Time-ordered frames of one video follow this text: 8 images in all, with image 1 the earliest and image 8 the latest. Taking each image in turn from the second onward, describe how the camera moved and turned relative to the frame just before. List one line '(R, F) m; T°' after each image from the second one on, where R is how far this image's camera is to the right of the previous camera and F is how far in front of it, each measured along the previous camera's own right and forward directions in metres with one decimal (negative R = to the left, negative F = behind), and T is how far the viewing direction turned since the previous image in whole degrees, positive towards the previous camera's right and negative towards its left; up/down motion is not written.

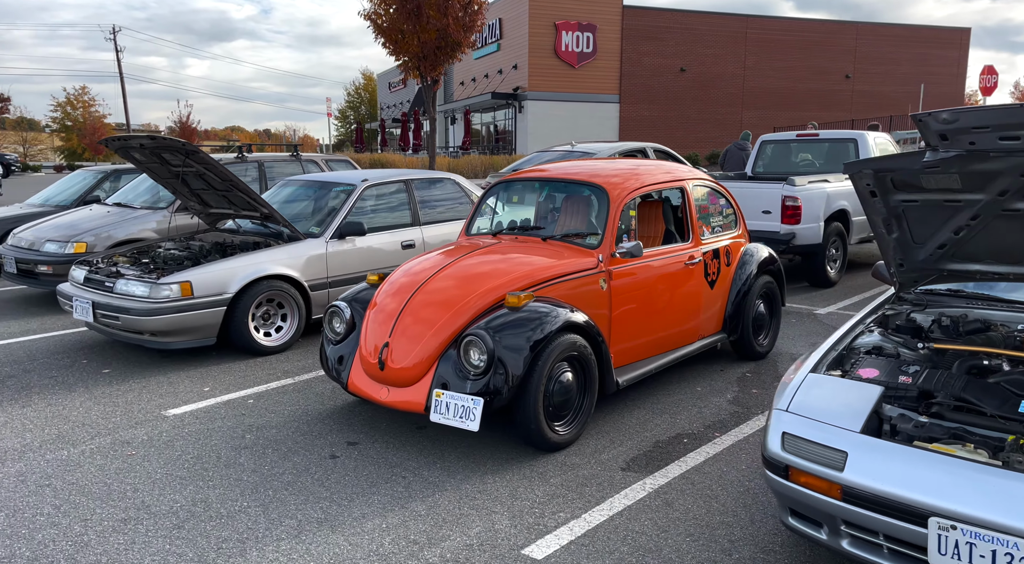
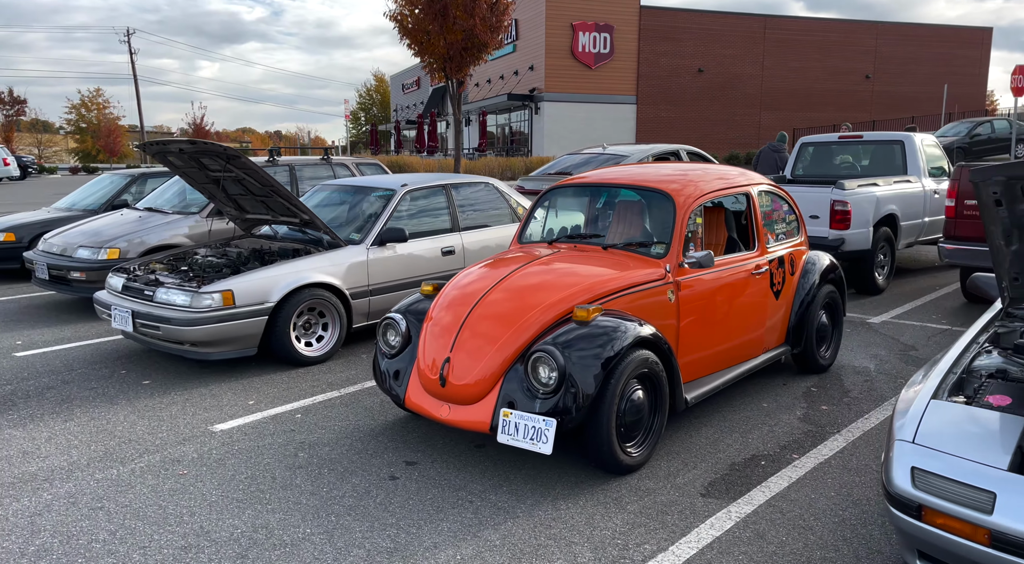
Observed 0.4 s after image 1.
(-0.3, +0.2) m; -1°
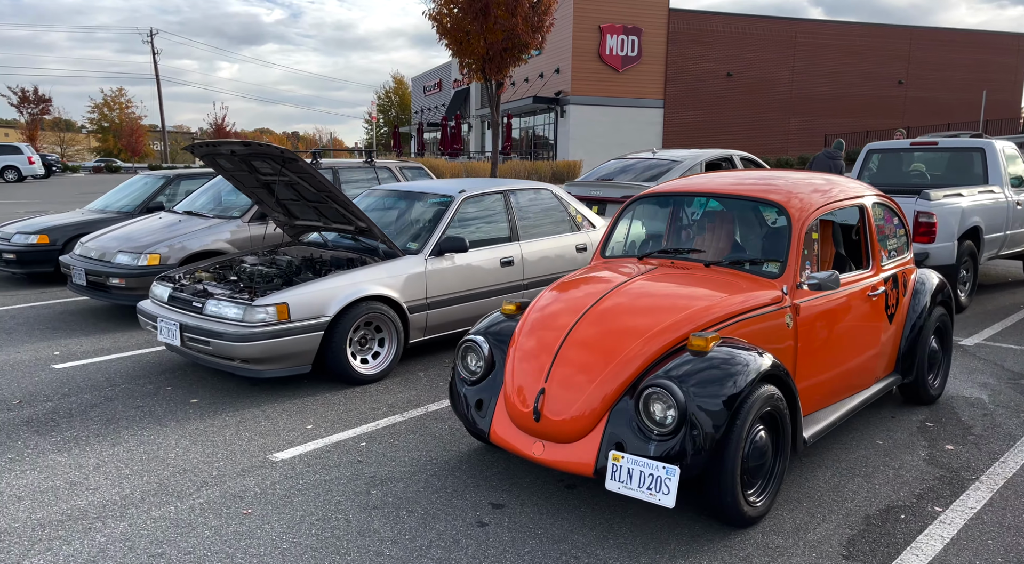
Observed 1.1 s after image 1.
(-0.4, +0.4) m; -1°
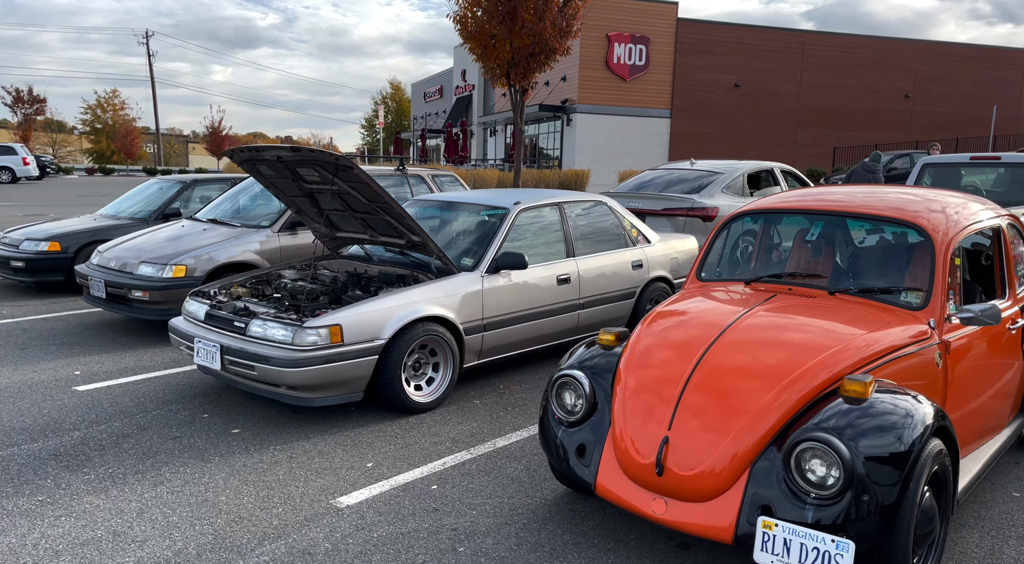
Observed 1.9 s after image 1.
(-0.5, +0.4) m; 0°
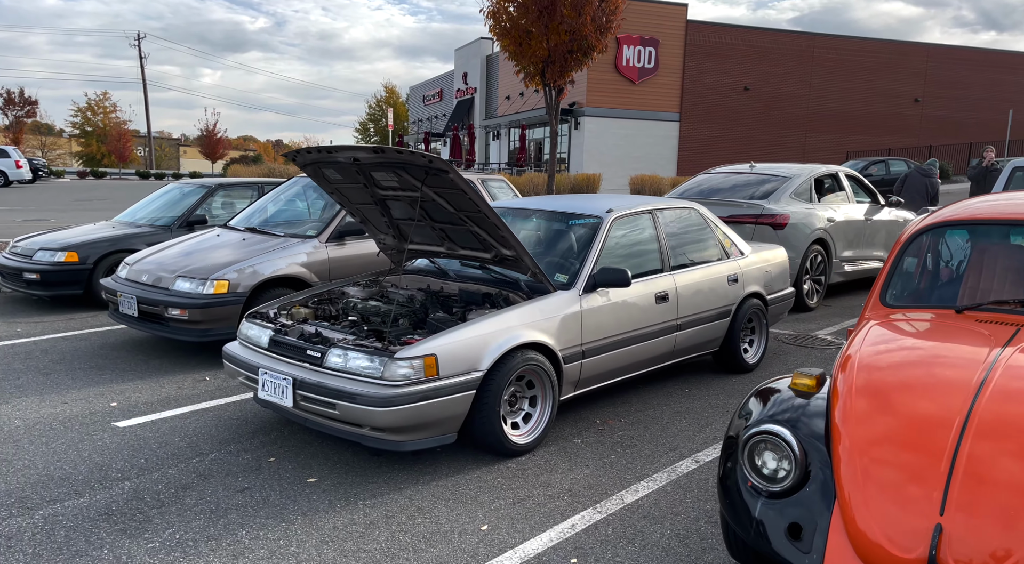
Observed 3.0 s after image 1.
(-0.7, +0.6) m; 0°
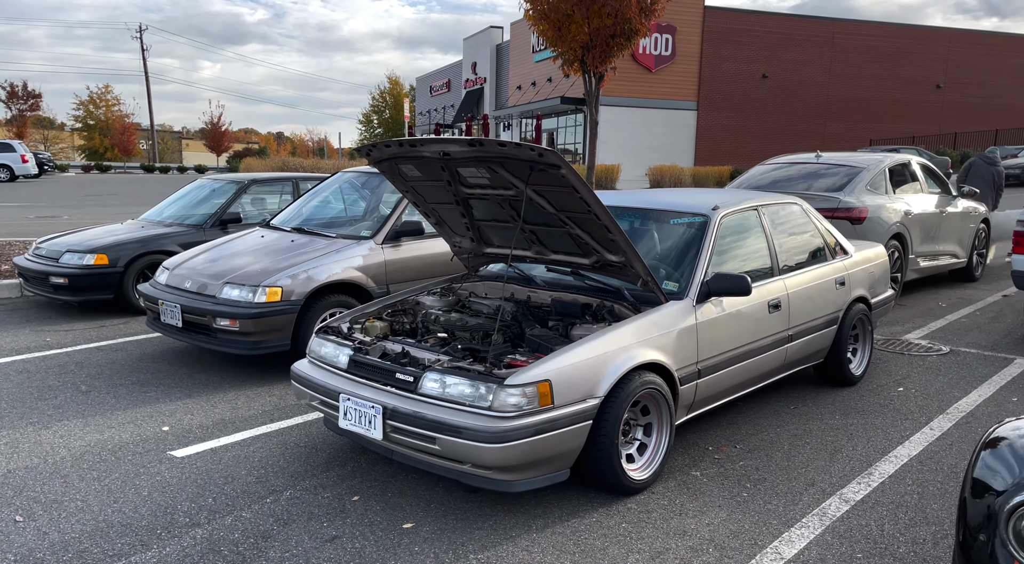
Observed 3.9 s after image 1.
(-0.6, +0.5) m; -1°
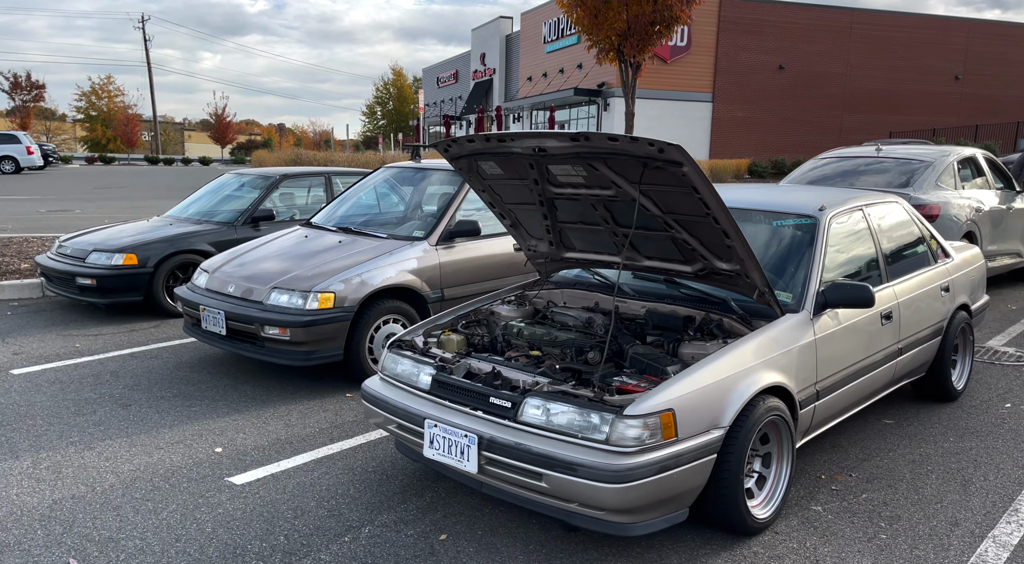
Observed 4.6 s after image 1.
(-0.5, +0.4) m; 0°
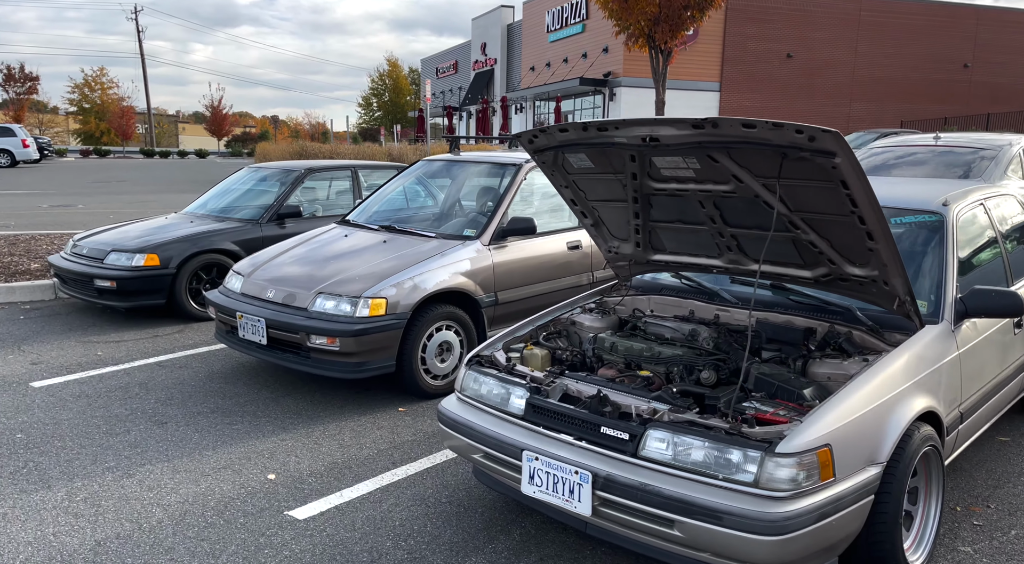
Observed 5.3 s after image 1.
(-0.5, +0.4) m; 0°
